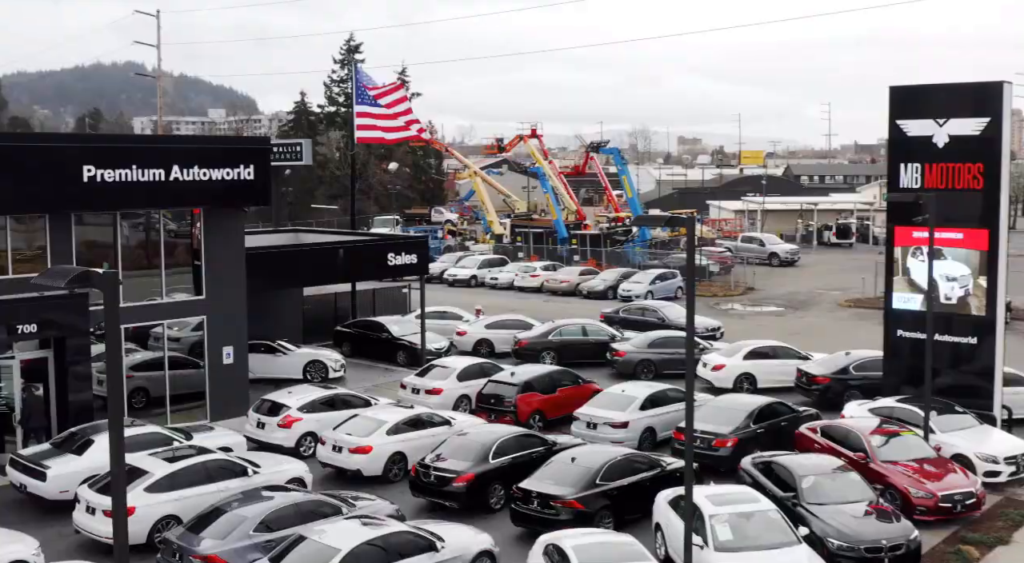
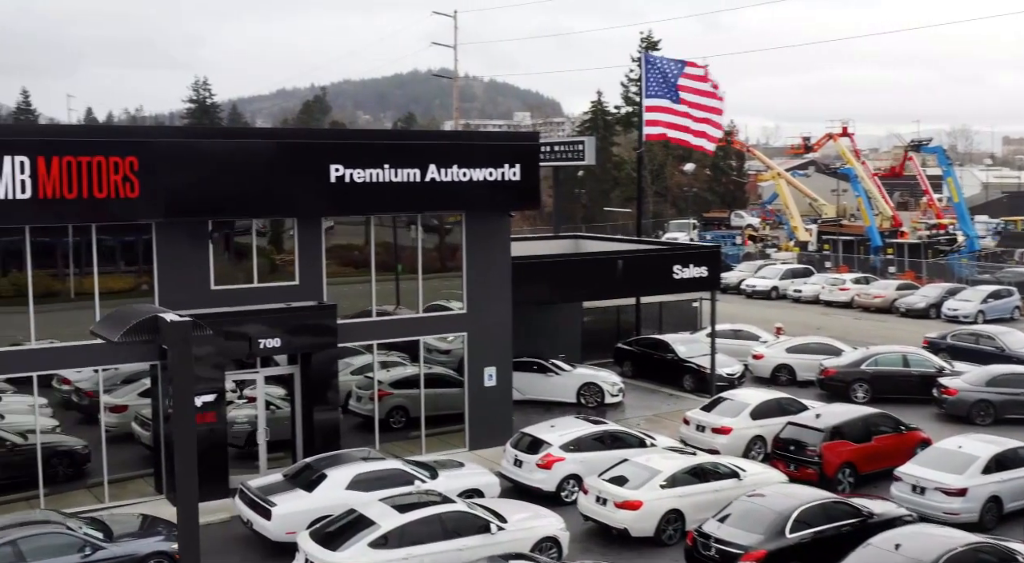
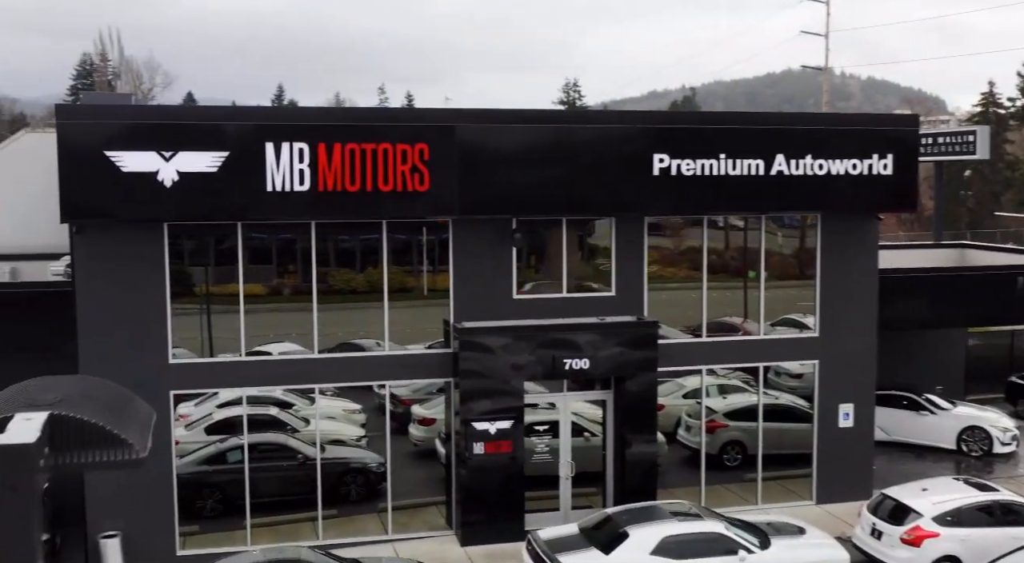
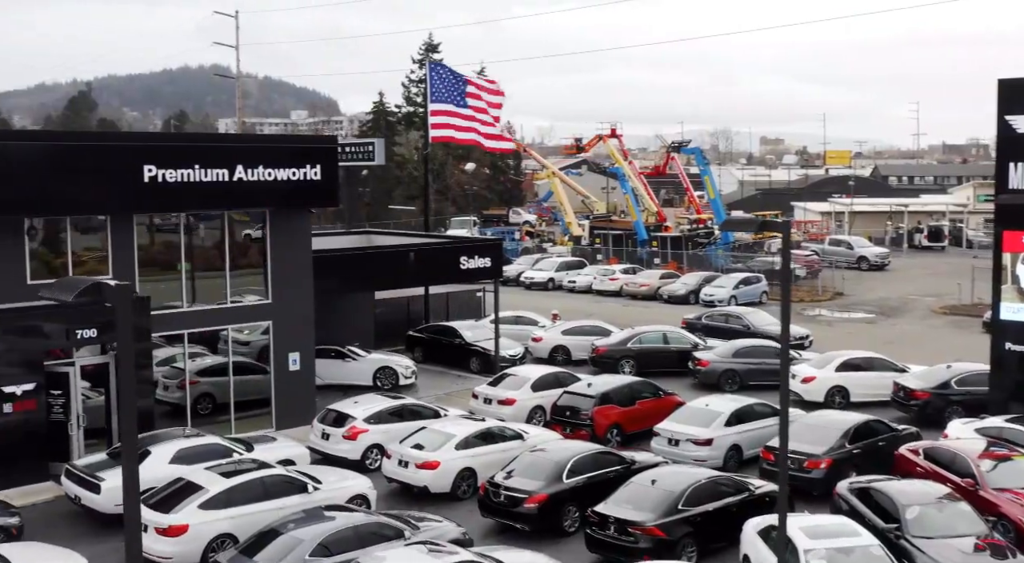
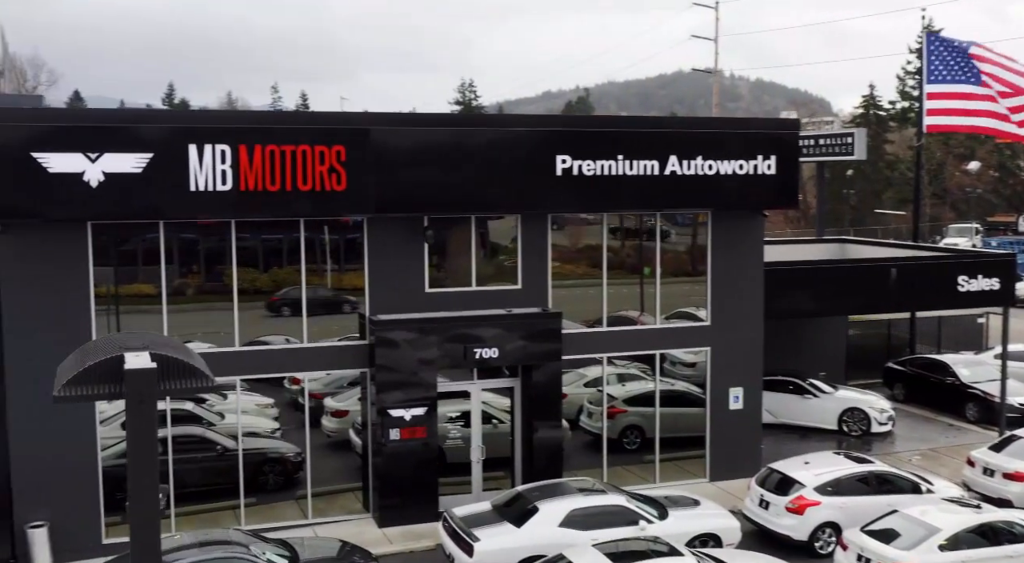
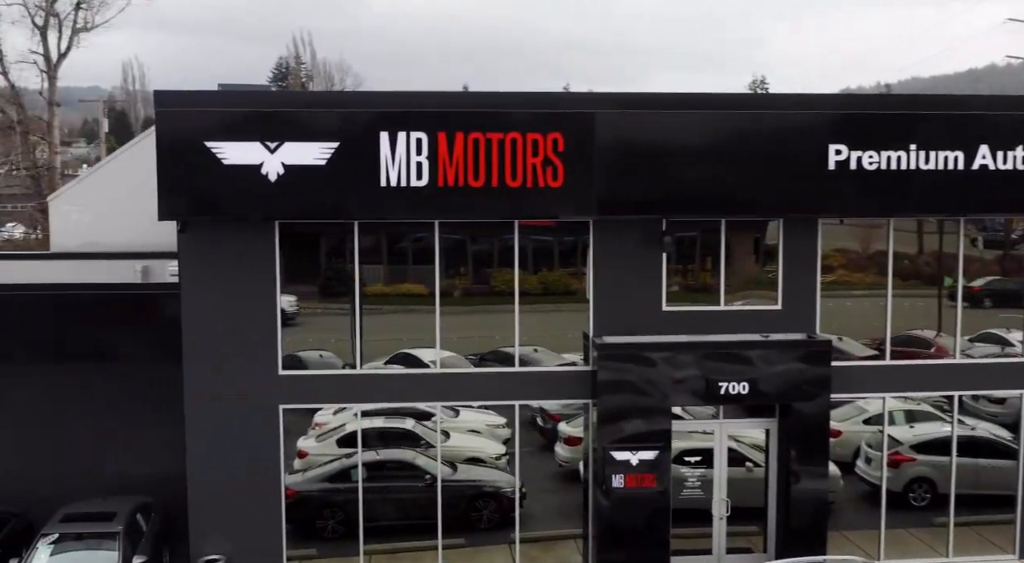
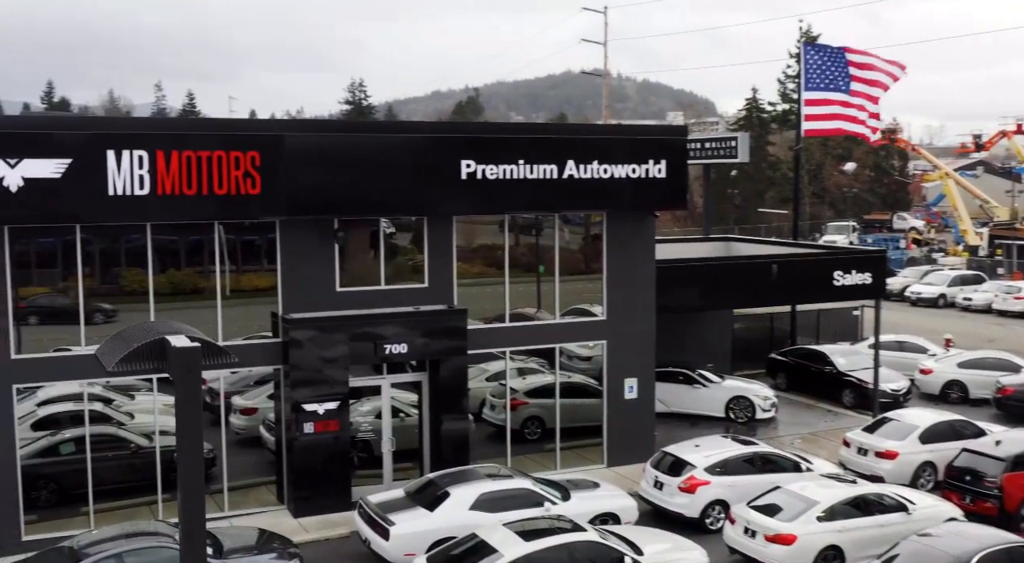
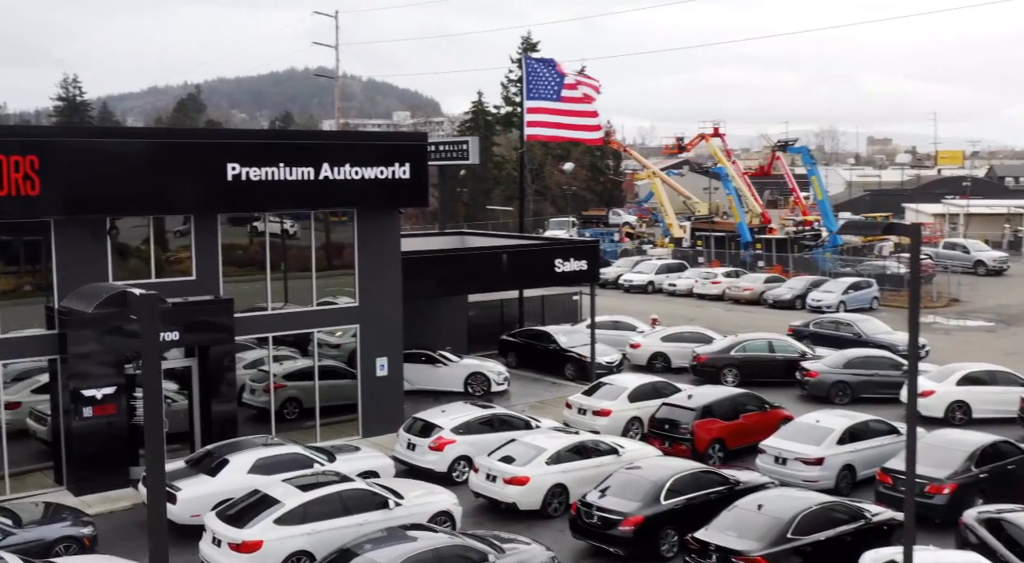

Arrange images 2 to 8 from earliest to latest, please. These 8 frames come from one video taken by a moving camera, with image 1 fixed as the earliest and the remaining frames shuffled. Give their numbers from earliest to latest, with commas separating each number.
4, 8, 2, 7, 5, 3, 6
